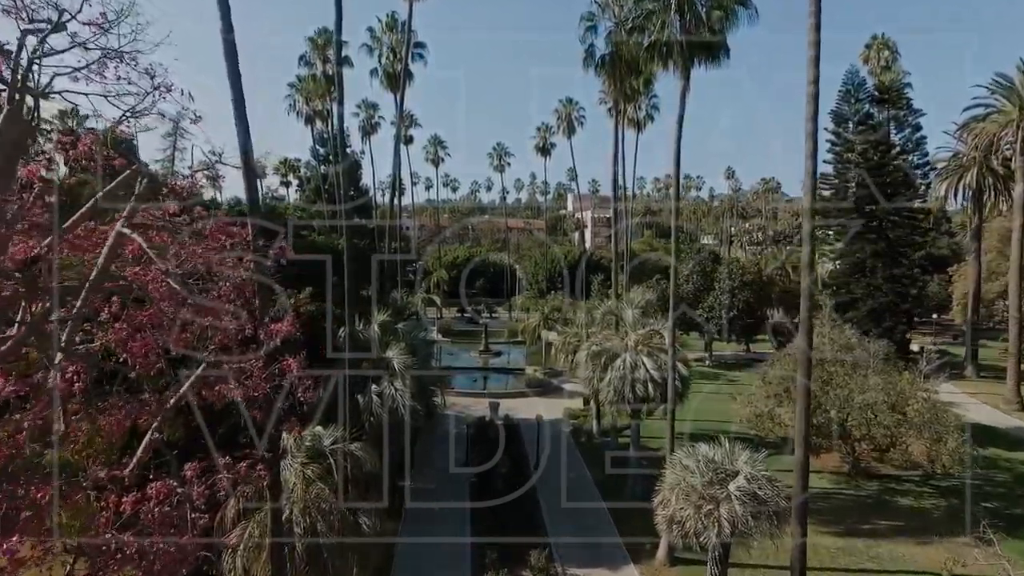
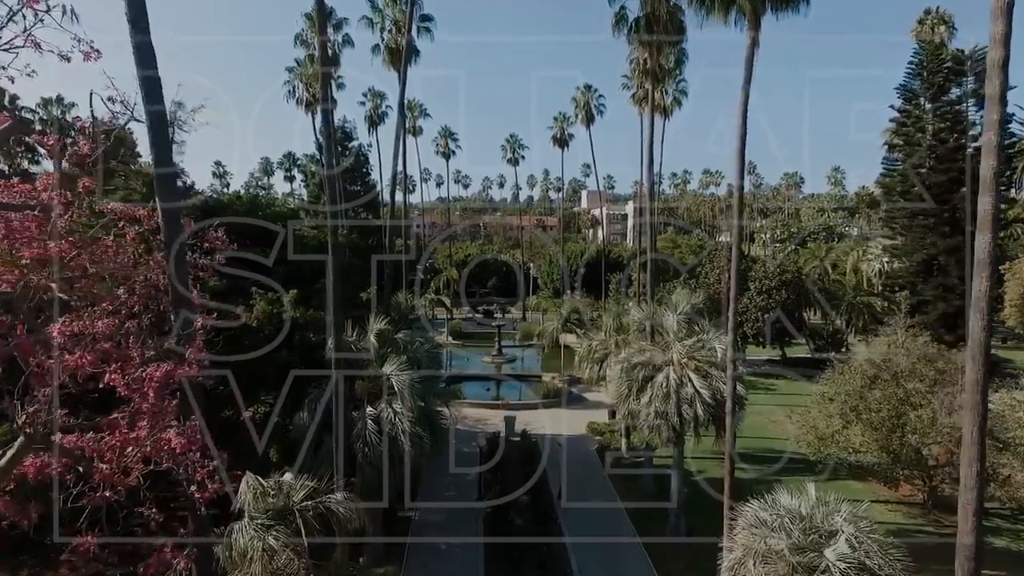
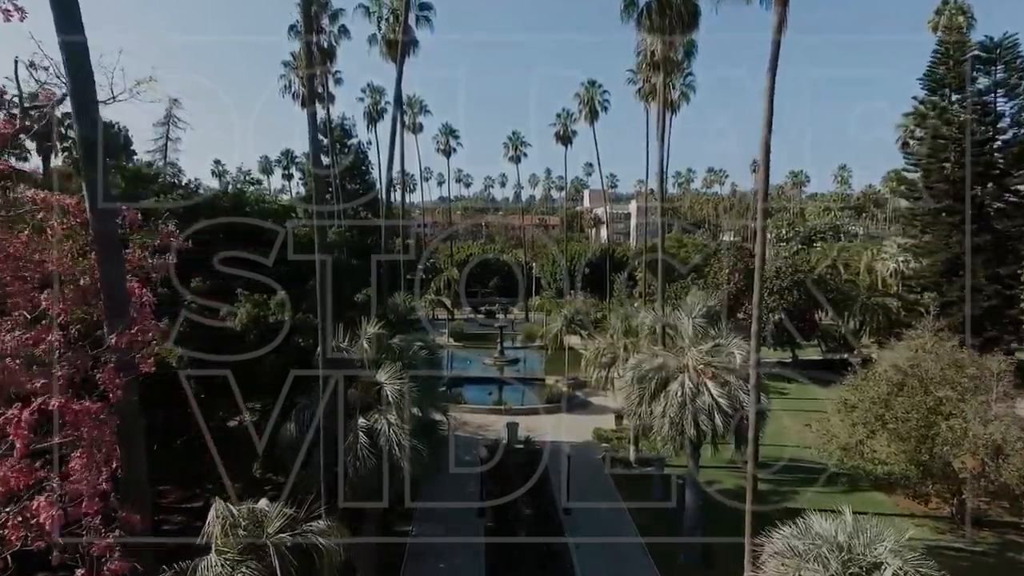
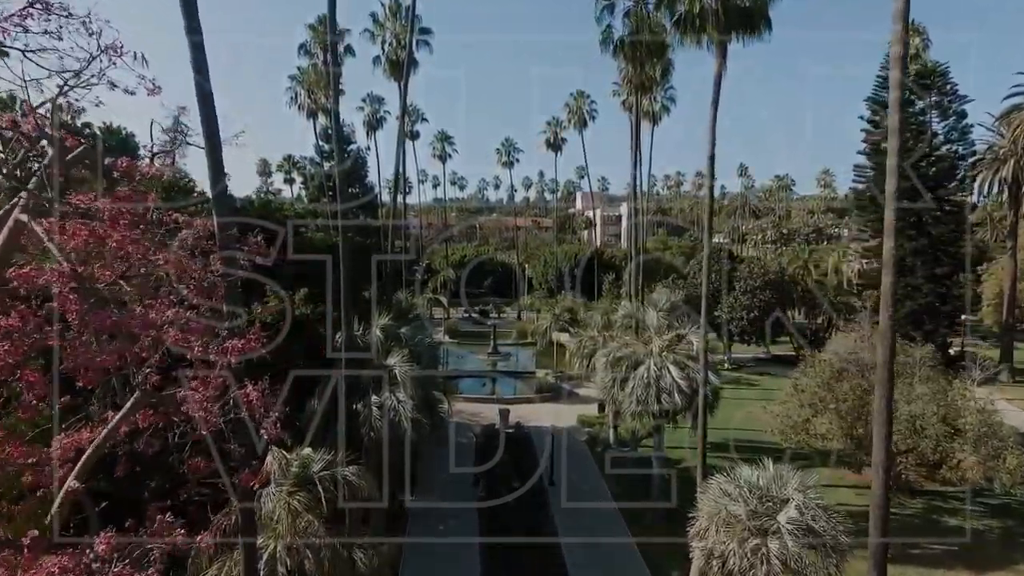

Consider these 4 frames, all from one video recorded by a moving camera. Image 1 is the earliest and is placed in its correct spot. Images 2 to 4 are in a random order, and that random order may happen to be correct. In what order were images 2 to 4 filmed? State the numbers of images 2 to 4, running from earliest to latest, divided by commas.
4, 2, 3
